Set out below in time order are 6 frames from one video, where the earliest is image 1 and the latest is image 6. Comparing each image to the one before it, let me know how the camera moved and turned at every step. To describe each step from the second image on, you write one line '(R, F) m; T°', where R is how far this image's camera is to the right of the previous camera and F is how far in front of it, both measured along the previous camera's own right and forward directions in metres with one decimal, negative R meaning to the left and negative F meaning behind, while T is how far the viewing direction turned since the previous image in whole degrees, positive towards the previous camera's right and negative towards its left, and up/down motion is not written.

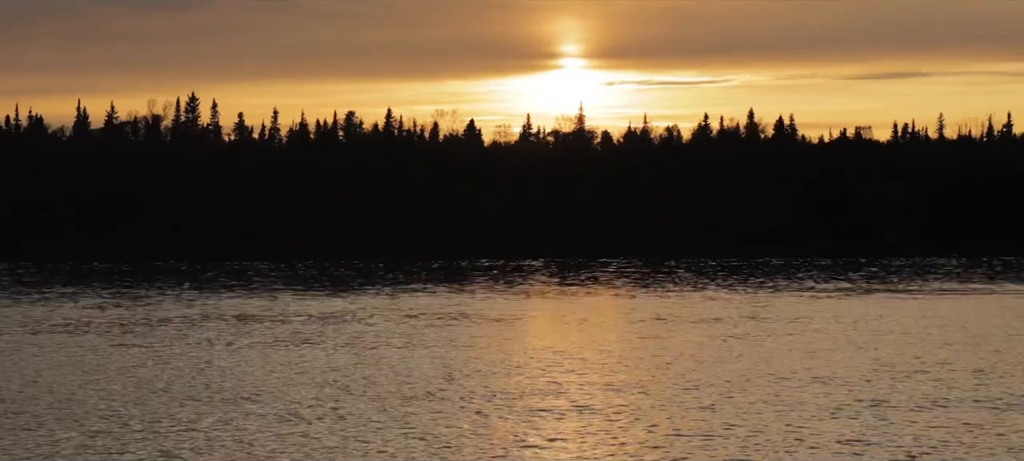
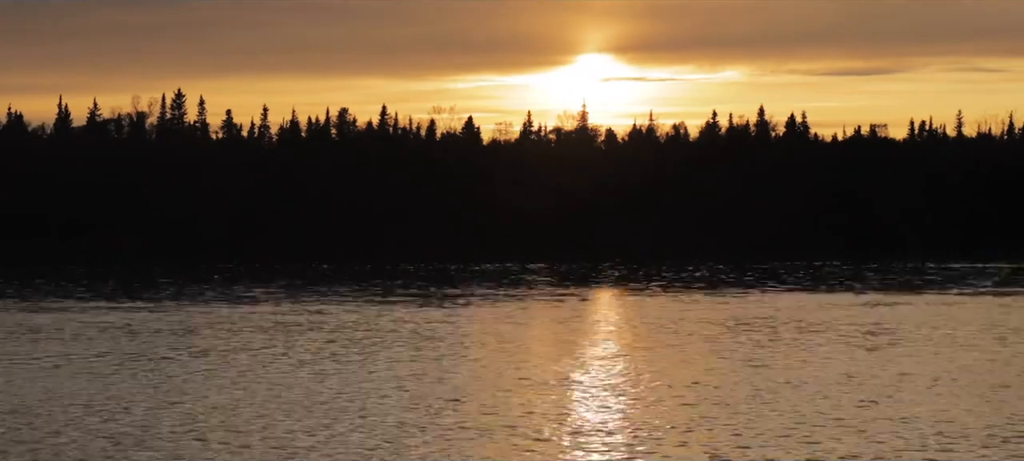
(-0.4, +4.1) m; 0°
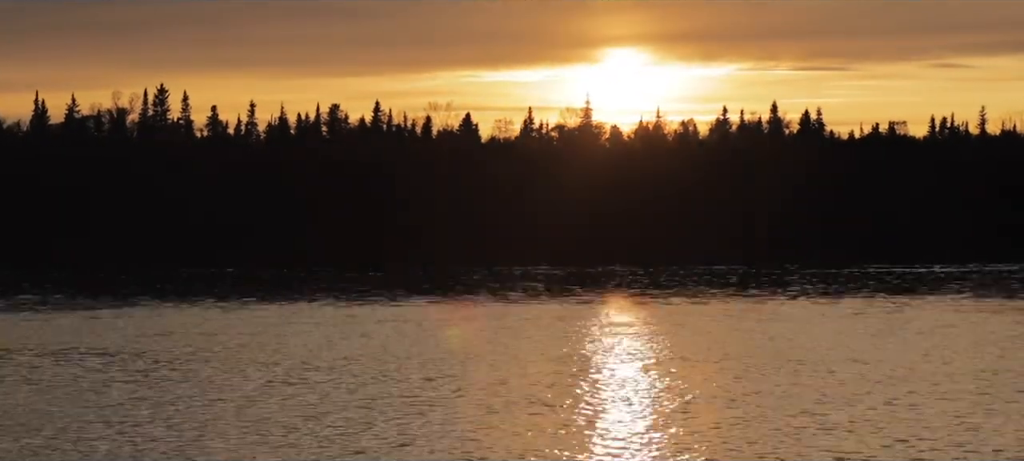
(-0.1, +4.7) m; 0°
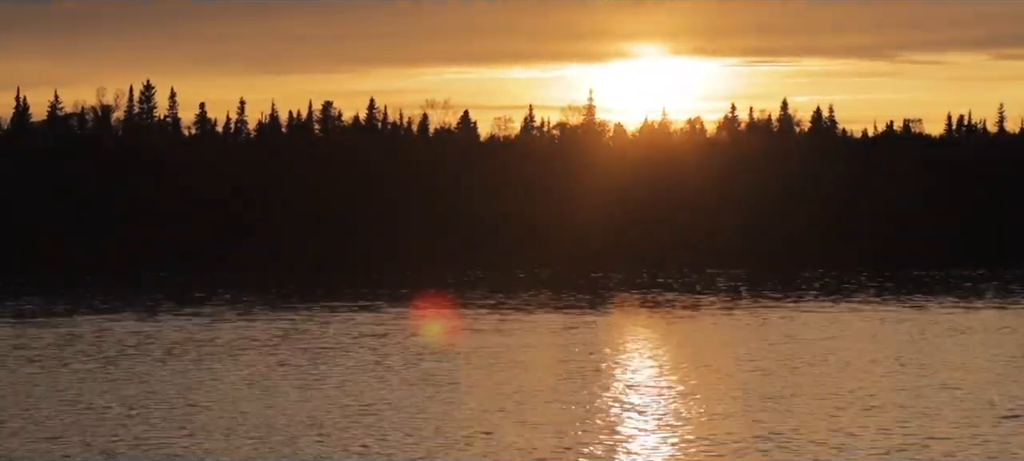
(-0.1, +3.4) m; 0°
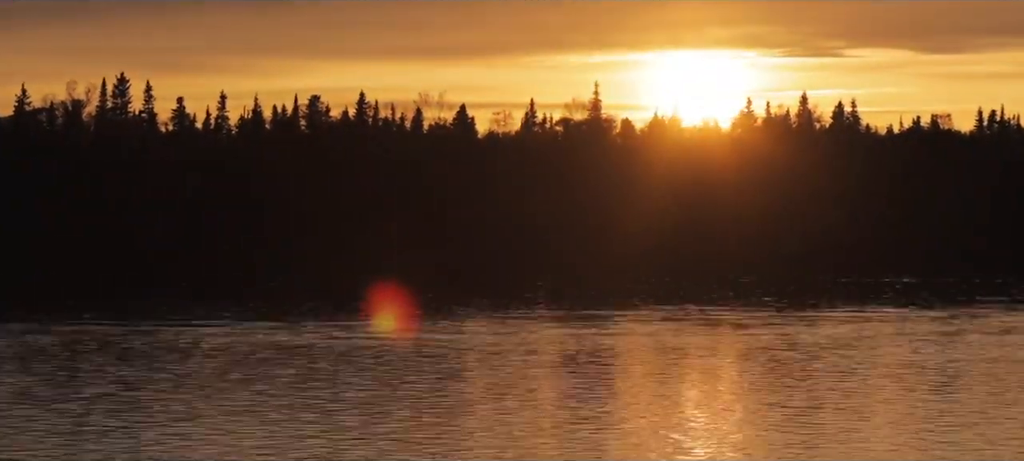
(-0.7, +5.8) m; 0°
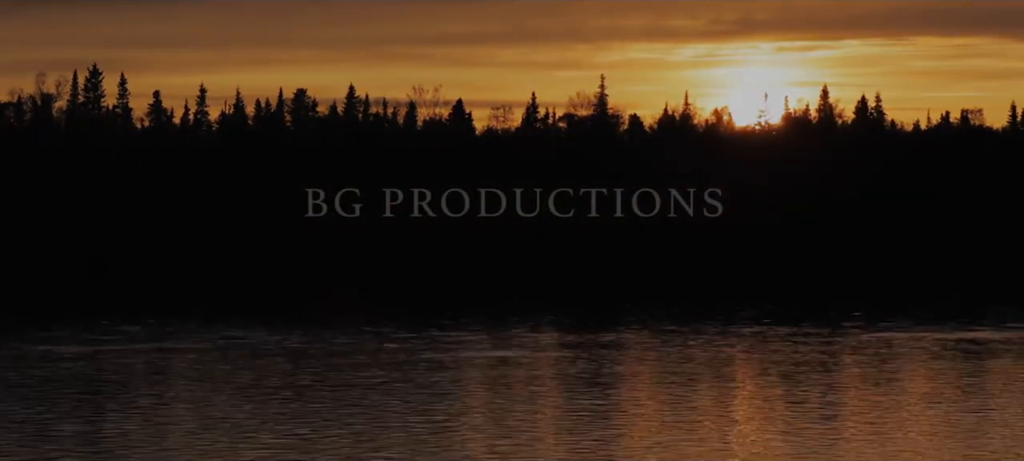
(-0.6, +5.4) m; 0°
